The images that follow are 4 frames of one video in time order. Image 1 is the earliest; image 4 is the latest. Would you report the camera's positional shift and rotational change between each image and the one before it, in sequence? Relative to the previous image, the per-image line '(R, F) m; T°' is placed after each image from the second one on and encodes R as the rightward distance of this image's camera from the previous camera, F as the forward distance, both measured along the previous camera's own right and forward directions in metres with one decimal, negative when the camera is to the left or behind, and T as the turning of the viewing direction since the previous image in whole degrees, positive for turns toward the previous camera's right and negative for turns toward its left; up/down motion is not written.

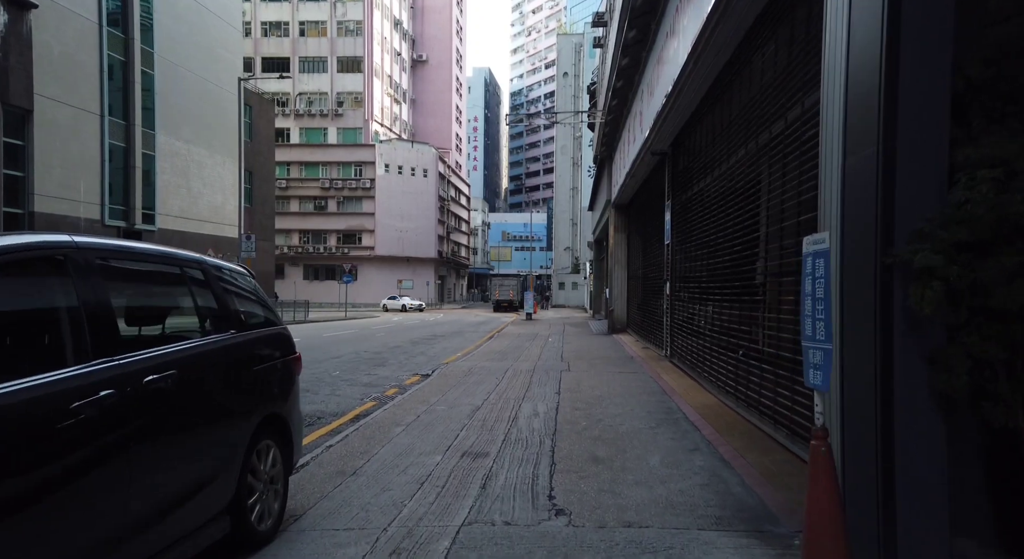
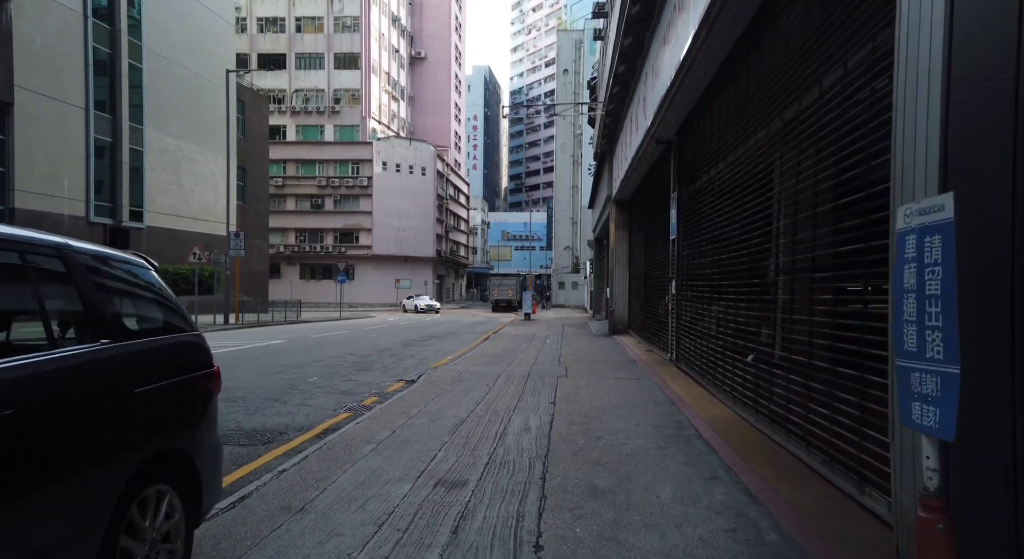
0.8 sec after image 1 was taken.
(+0.1, +0.8) m; 0°
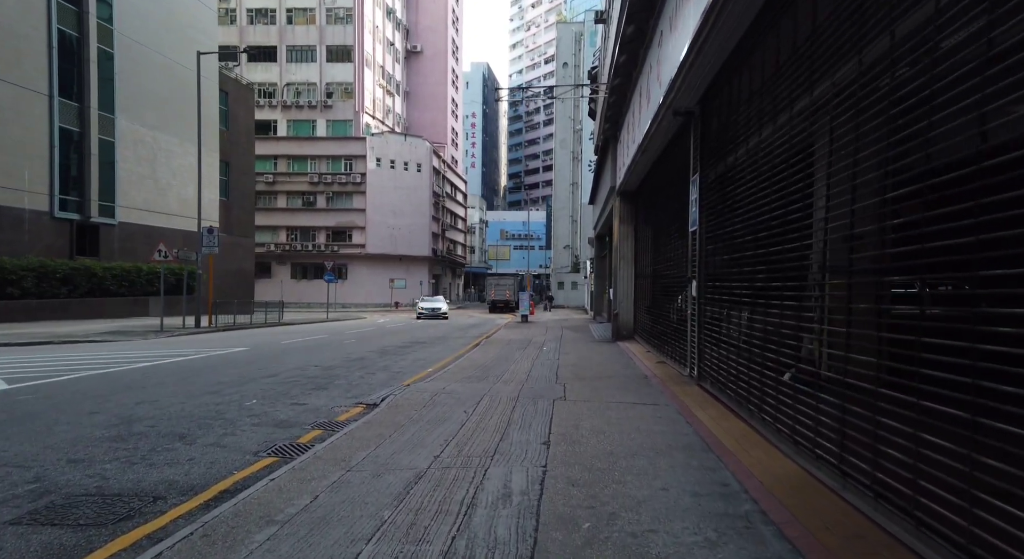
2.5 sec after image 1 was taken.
(+0.2, +1.8) m; 0°
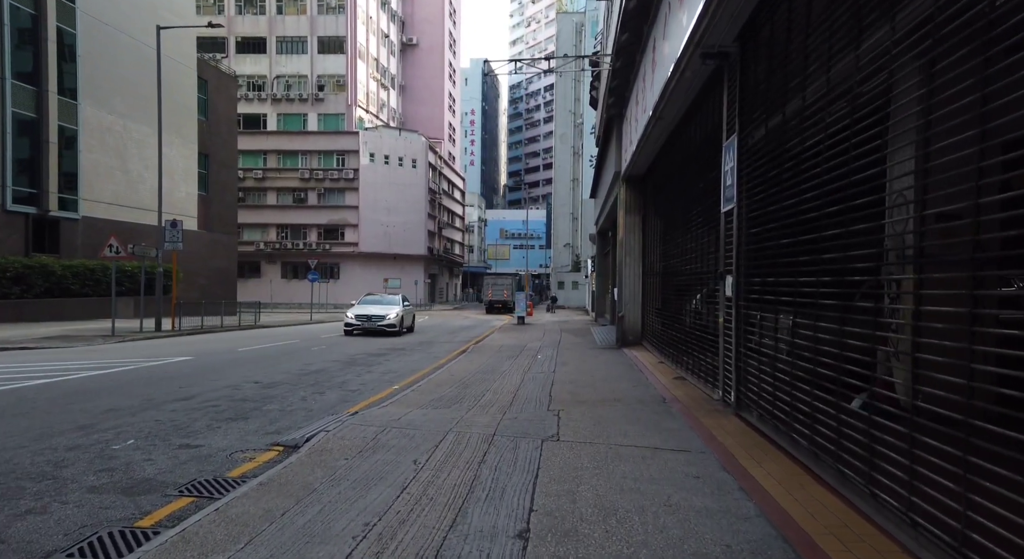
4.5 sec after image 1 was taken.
(+0.3, +2.2) m; 0°
